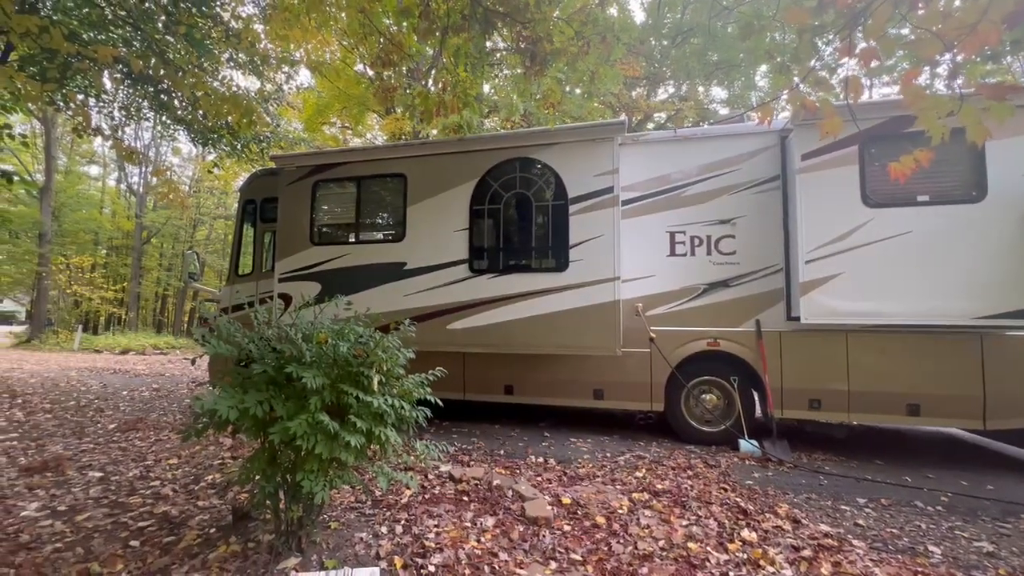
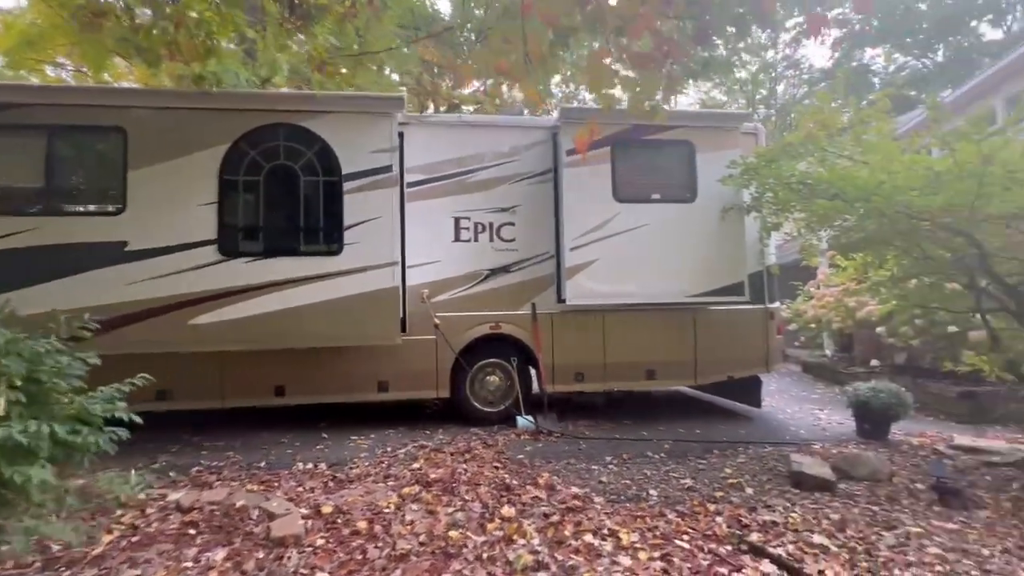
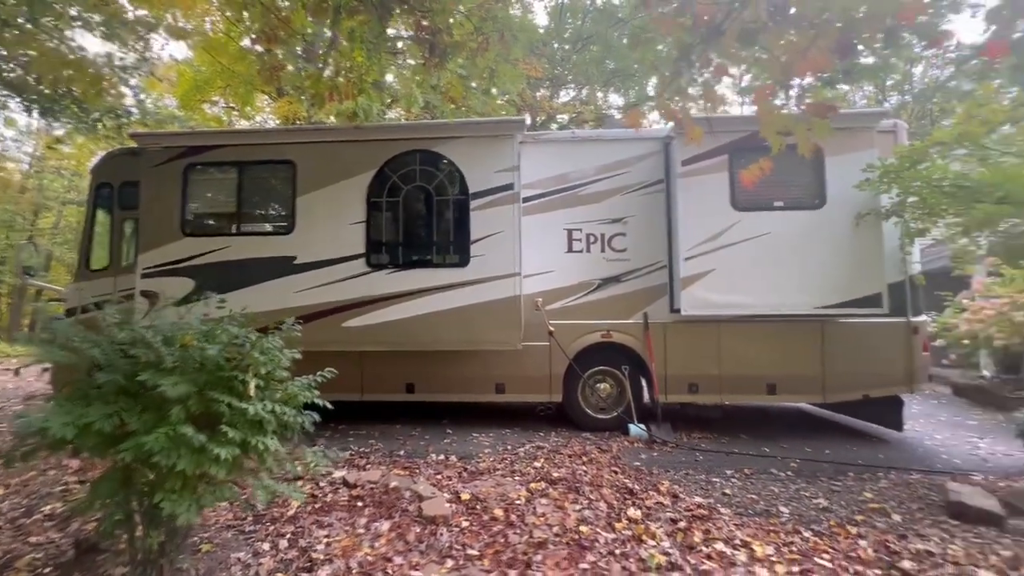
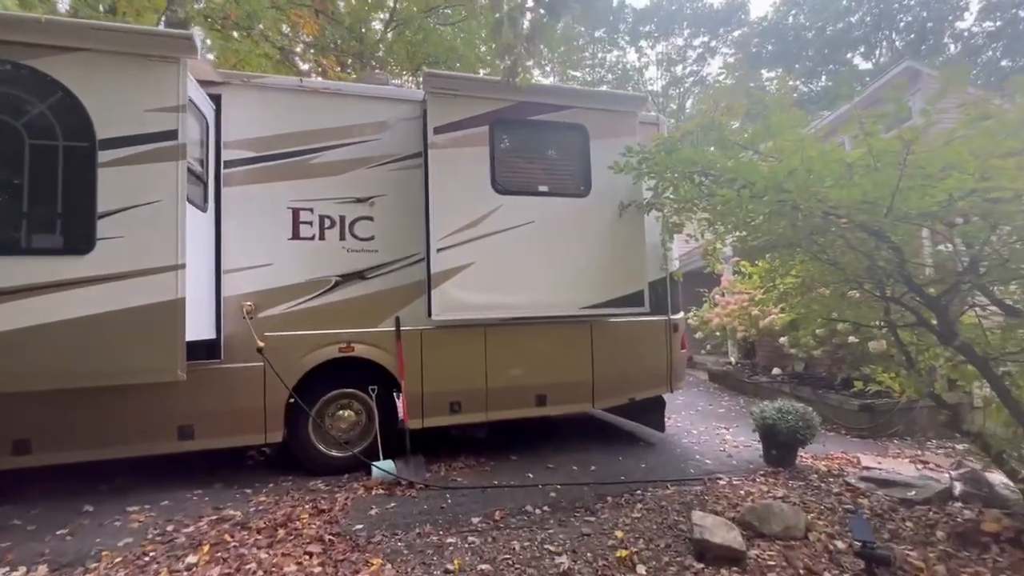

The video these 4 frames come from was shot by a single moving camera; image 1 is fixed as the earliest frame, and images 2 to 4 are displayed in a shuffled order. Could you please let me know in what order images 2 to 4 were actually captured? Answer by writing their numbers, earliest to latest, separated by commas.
3, 2, 4
